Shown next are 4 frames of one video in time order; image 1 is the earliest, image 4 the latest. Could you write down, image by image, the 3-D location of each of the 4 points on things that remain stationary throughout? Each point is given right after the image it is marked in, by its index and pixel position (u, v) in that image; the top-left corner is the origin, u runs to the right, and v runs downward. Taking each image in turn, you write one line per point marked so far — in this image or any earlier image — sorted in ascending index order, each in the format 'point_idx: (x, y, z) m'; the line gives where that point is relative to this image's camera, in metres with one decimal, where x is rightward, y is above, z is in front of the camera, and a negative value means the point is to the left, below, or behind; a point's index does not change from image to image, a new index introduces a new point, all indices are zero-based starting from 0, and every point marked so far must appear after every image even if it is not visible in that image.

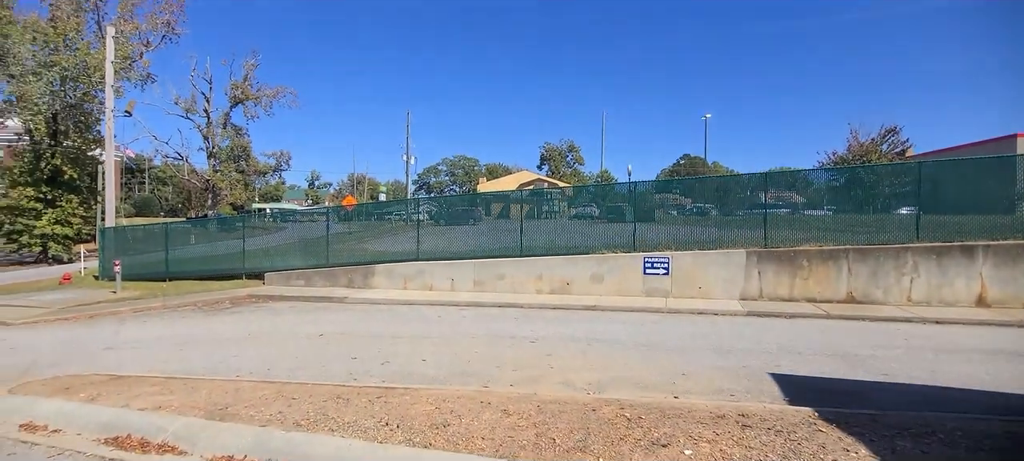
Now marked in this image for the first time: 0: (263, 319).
0: (-4.4, -1.6, +11.3) m
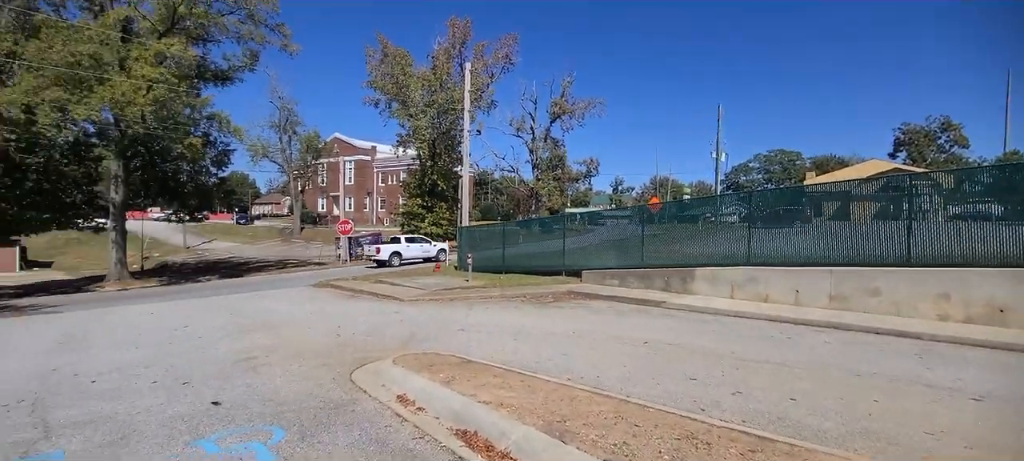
0: (+1.4, -1.6, +11.2) m
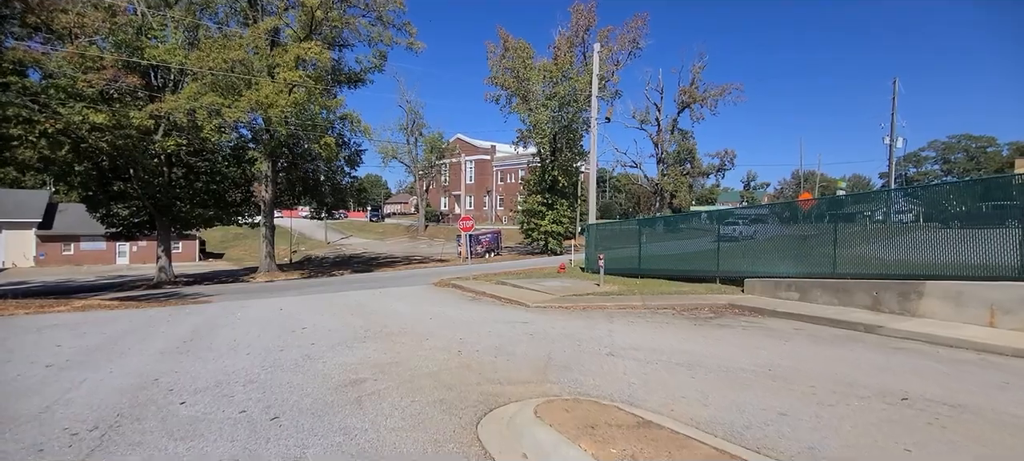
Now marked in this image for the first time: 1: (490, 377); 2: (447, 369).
0: (+3.6, -1.6, +8.6) m
1: (-0.3, -1.6, +6.7) m
2: (-0.8, -1.6, +7.2) m
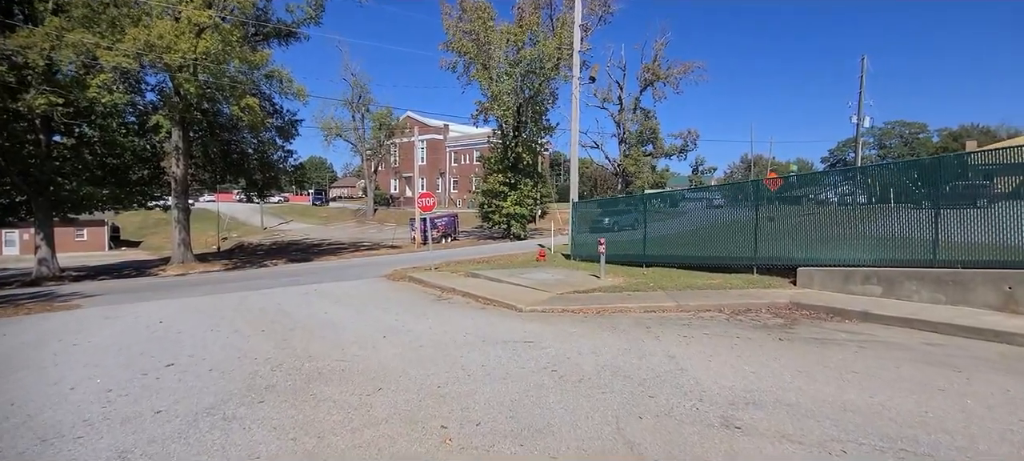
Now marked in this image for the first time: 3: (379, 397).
0: (+3.8, -1.3, +4.8) m
1: (+0.1, -1.4, +2.6) m
2: (-0.5, -1.4, +3.0) m
3: (-1.1, -1.3, +5.0) m
